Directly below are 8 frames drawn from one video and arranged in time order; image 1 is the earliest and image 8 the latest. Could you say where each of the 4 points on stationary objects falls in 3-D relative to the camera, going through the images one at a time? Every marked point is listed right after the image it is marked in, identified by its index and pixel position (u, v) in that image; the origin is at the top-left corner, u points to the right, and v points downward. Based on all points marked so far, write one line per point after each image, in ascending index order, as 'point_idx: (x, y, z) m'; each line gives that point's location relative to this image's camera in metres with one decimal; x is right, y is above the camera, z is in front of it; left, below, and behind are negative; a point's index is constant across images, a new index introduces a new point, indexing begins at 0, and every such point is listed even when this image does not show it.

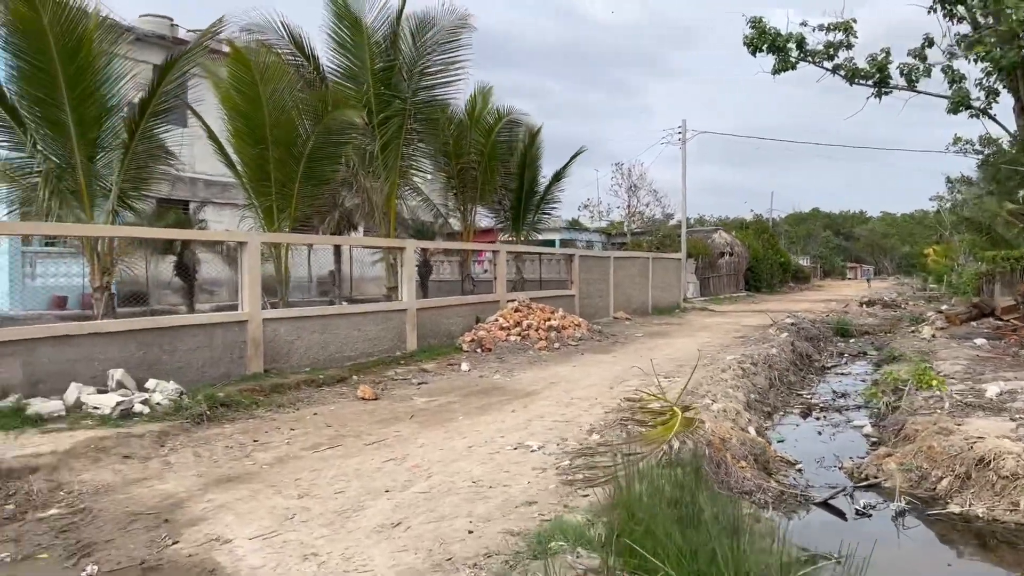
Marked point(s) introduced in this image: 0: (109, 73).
0: (-4.3, +2.2, +8.9) m
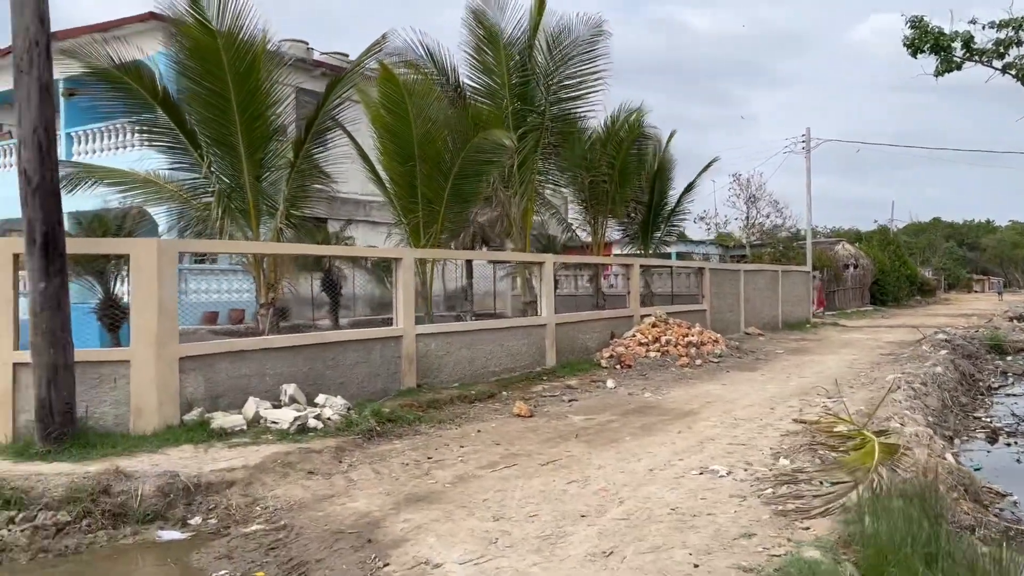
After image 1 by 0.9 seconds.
0: (-2.6, +2.1, +9.2) m
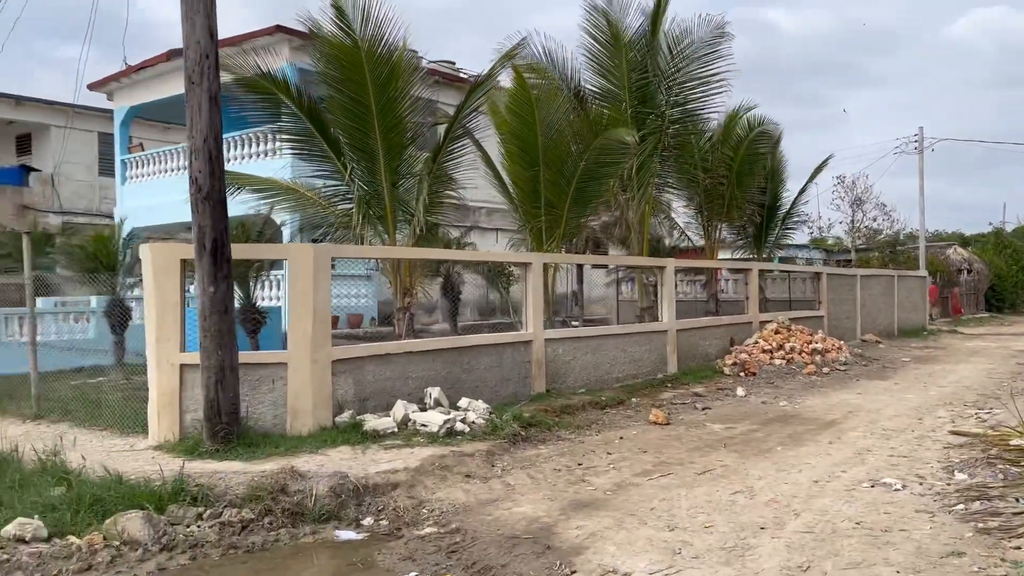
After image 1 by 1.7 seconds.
0: (-1.1, +2.0, +9.3) m
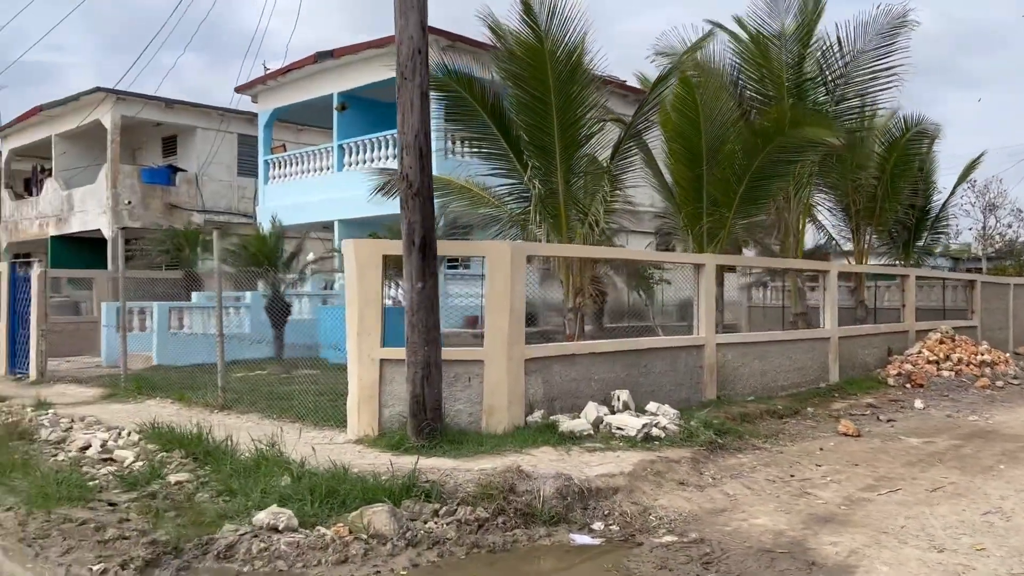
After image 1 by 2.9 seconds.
0: (+0.9, +2.0, +9.2) m
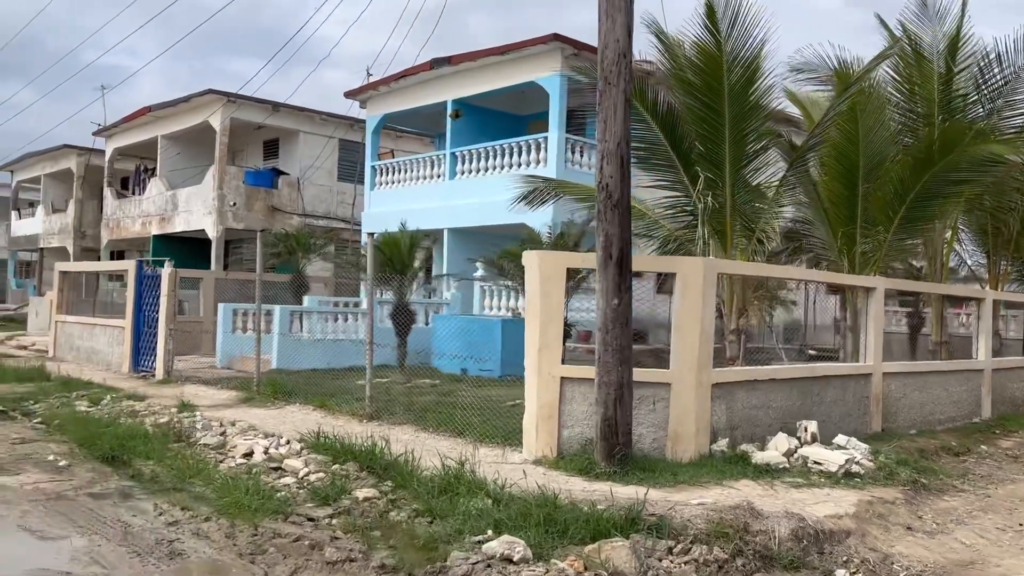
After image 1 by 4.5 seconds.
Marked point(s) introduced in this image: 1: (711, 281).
0: (+2.6, +1.8, +8.7) m
1: (+1.6, +0.1, +6.9) m
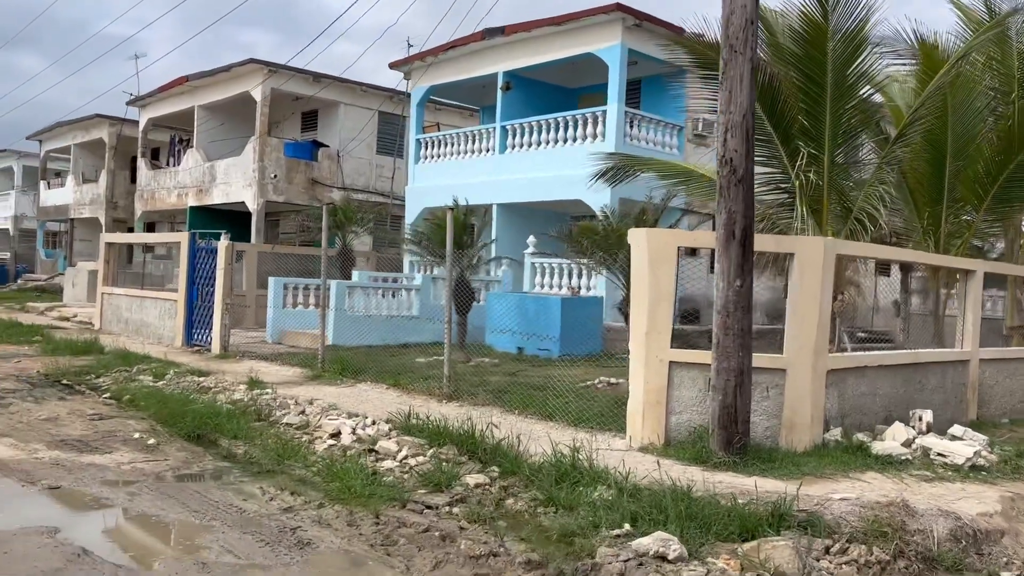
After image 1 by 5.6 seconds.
0: (+3.5, +2.0, +8.3) m
1: (+2.4, +0.2, +6.6) m
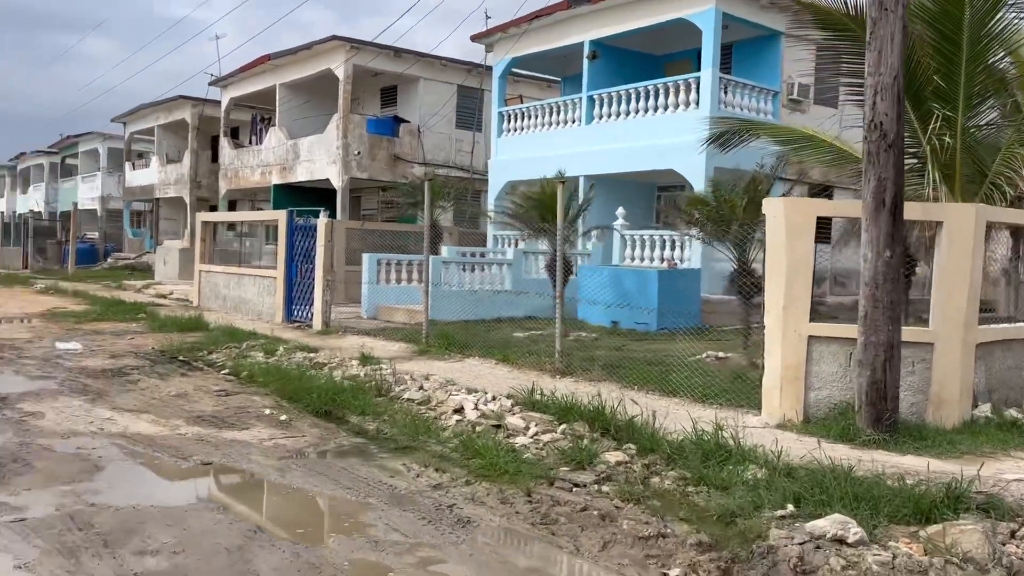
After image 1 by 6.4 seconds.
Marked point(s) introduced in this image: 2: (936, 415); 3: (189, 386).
0: (+4.6, +2.3, +7.8) m
1: (+3.4, +0.4, +6.2) m
2: (+3.1, -0.9, +6.2) m
3: (-3.2, -1.0, +8.3) m
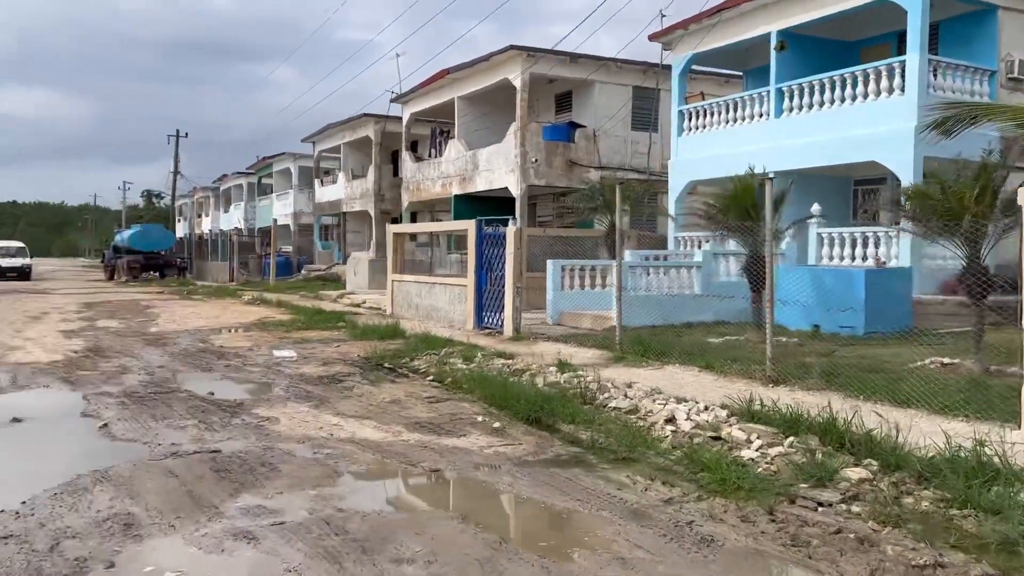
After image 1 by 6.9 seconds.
0: (+6.3, +2.3, +6.6) m
1: (+4.9, +0.5, +5.3) m
2: (+4.6, -0.9, +5.3) m
3: (-1.1, -1.1, +8.6) m
